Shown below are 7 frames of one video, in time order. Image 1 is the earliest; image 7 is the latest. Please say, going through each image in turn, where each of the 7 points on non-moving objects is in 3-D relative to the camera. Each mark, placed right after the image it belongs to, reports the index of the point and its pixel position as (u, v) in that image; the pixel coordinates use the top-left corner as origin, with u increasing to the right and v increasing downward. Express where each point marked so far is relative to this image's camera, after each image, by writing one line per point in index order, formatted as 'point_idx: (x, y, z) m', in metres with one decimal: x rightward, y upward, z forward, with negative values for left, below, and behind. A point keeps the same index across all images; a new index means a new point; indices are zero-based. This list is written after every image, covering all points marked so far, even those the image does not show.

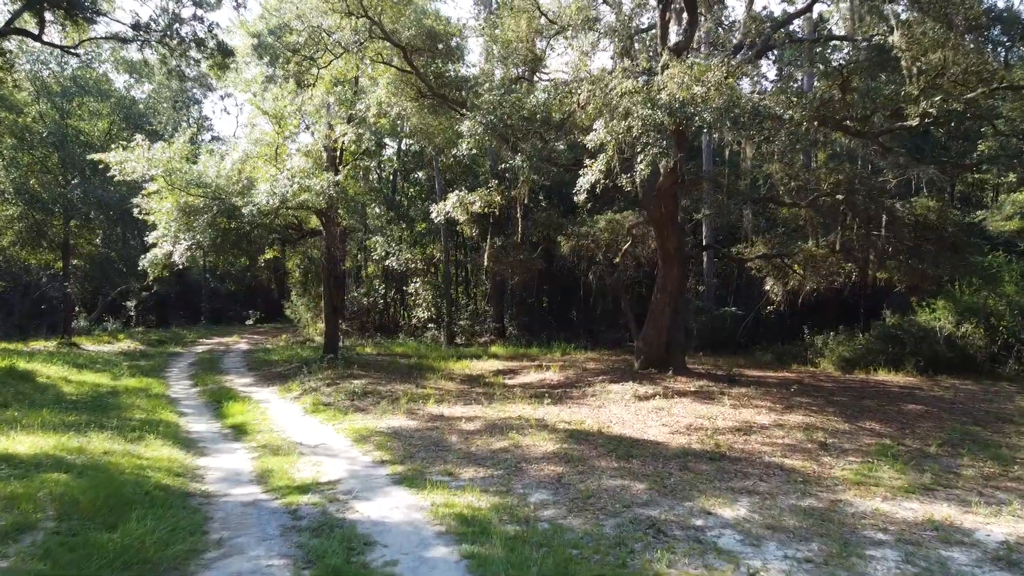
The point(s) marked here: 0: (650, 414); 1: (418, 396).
0: (+1.8, -1.6, +10.3) m
1: (-1.4, -1.7, +12.4) m
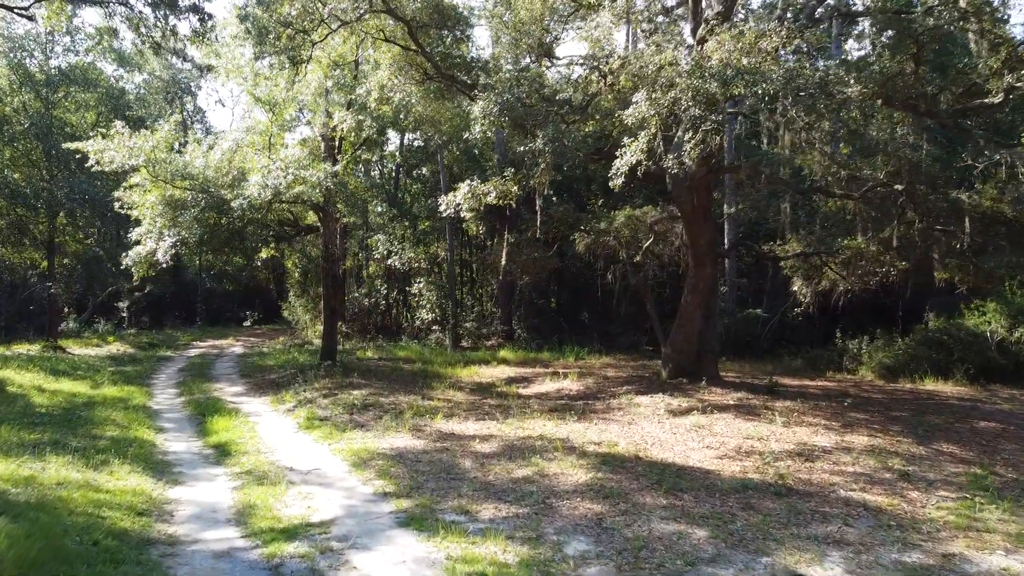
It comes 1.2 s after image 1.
0: (+2.0, -1.6, +9.1) m
1: (-1.2, -1.7, +11.1) m
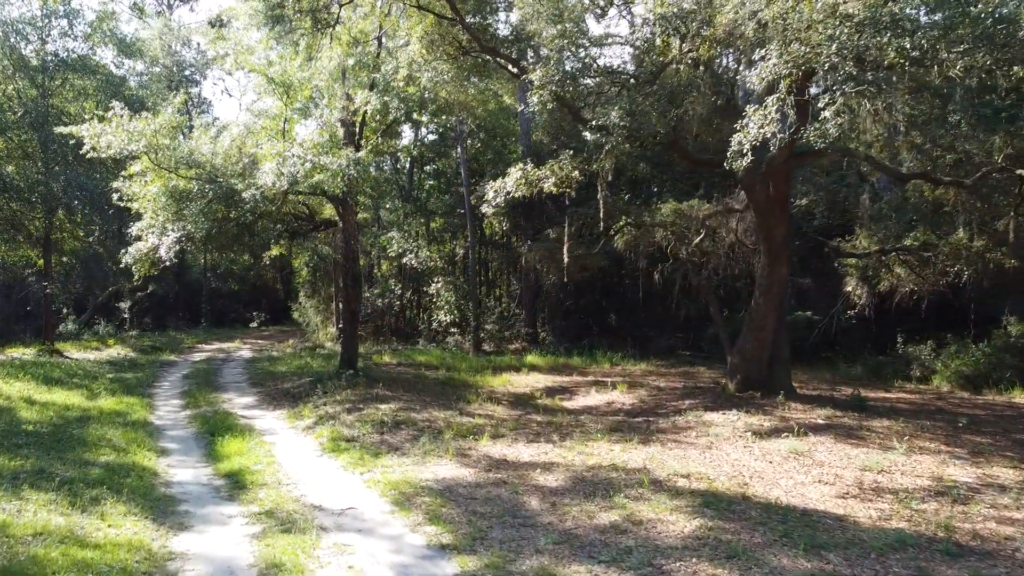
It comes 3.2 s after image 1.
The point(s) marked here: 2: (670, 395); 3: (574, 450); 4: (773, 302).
0: (+2.6, -1.7, +7.6) m
1: (-0.6, -1.7, +9.7) m
2: (+2.3, -1.6, +11.9) m
3: (+0.7, -1.7, +8.5) m
4: (+3.5, -0.2, +10.8) m
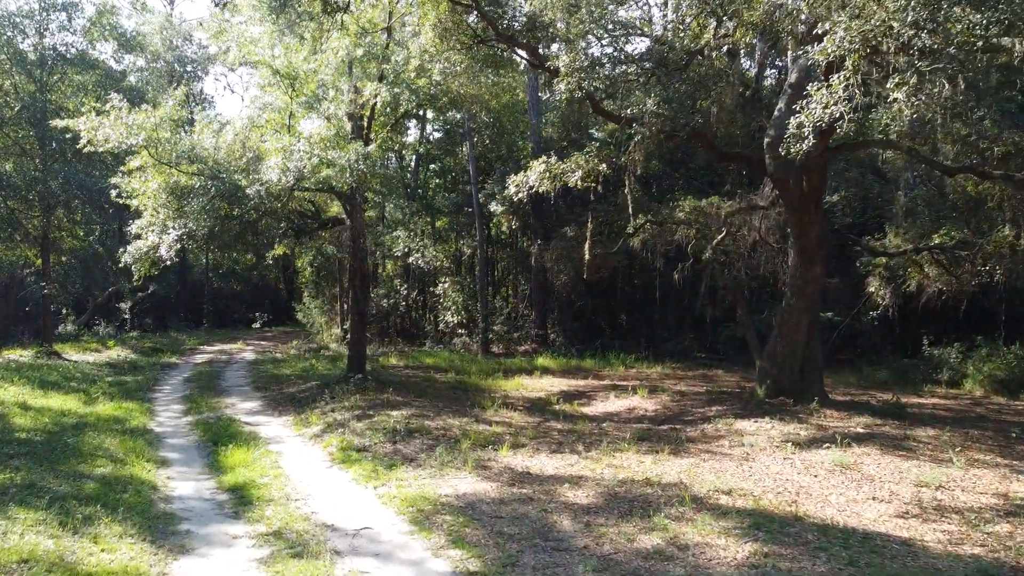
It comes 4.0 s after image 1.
0: (+2.9, -1.7, +7.1) m
1: (-0.3, -1.7, +9.1) m
2: (+2.6, -1.6, +11.4) m
3: (+0.9, -1.7, +7.9) m
4: (+3.7, -0.2, +10.2) m
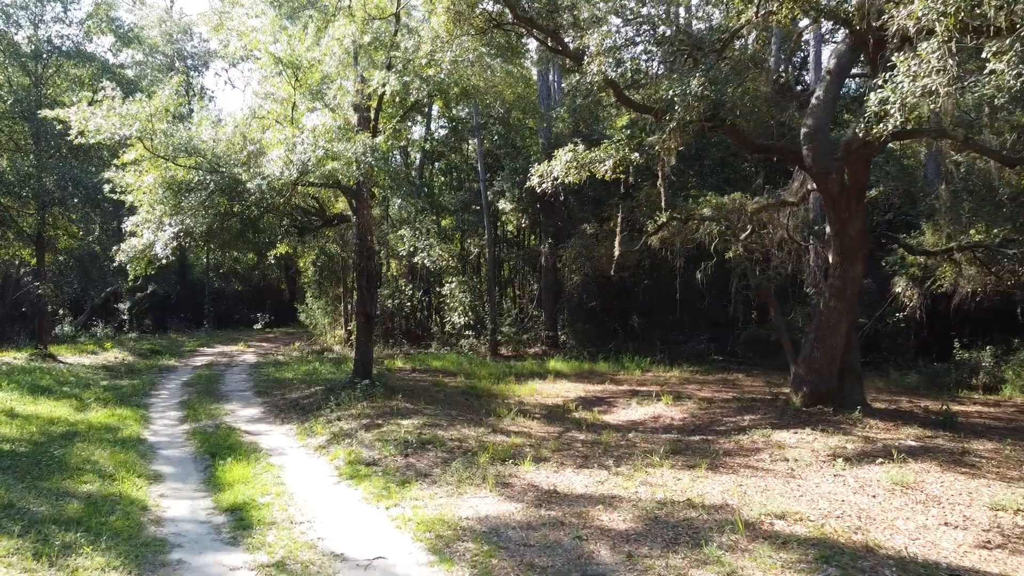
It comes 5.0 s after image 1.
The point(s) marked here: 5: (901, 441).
0: (+3.1, -1.7, +6.4) m
1: (-0.1, -1.7, +8.5) m
2: (+2.8, -1.6, +10.7) m
3: (+1.1, -1.7, +7.3) m
4: (+4.0, -0.2, +9.5) m
5: (+3.9, -1.5, +8.1) m
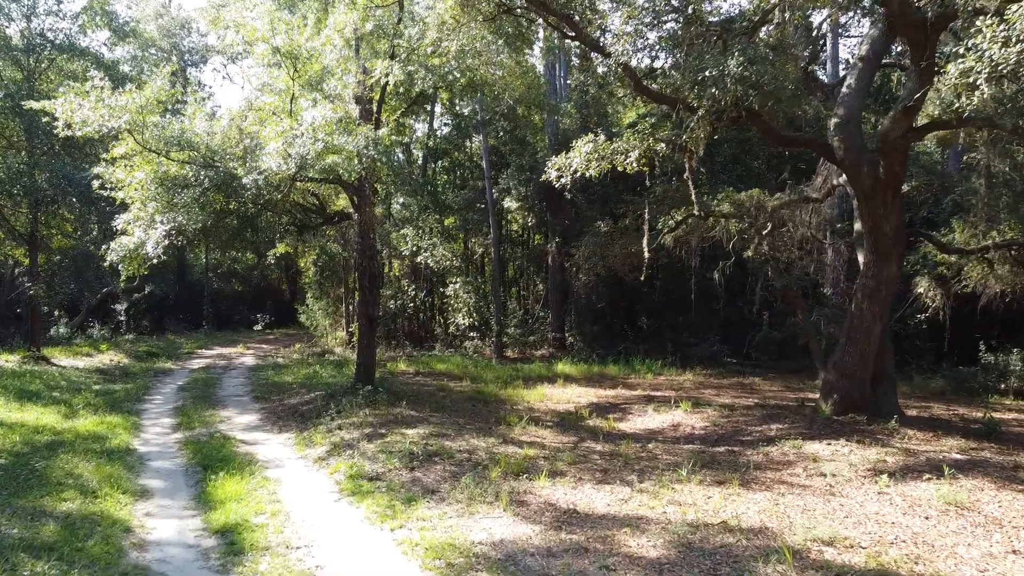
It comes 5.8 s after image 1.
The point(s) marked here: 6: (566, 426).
0: (+3.2, -1.7, +5.8) m
1: (0.0, -1.7, +7.9) m
2: (+2.9, -1.6, +10.1) m
3: (+1.2, -1.7, +6.7) m
4: (+4.1, -0.2, +9.0) m
5: (+4.1, -1.6, +7.6) m
6: (+0.7, -1.7, +10.1) m
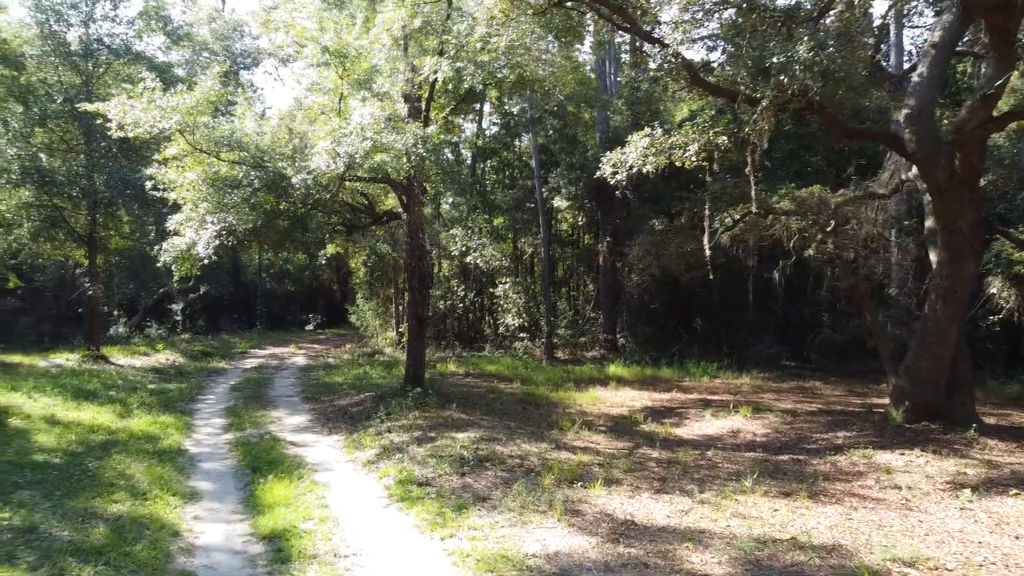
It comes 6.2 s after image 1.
0: (+3.6, -1.7, +5.4) m
1: (+0.5, -1.7, +7.6) m
2: (+3.6, -1.6, +9.6) m
3: (+1.7, -1.7, +6.3) m
4: (+4.6, -0.2, +8.4) m
5: (+4.5, -1.6, +7.0) m
6: (+1.3, -1.7, +9.8) m
